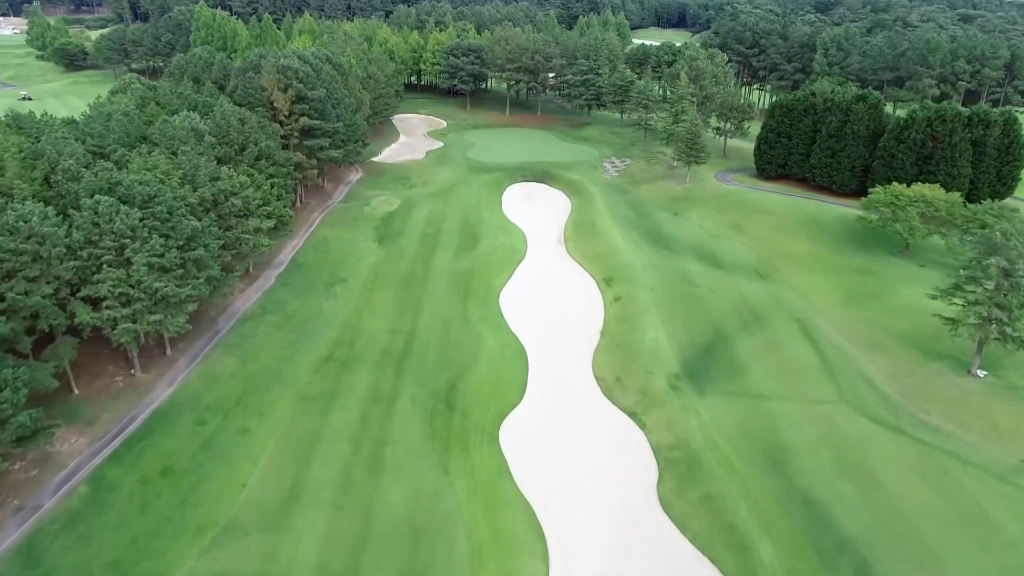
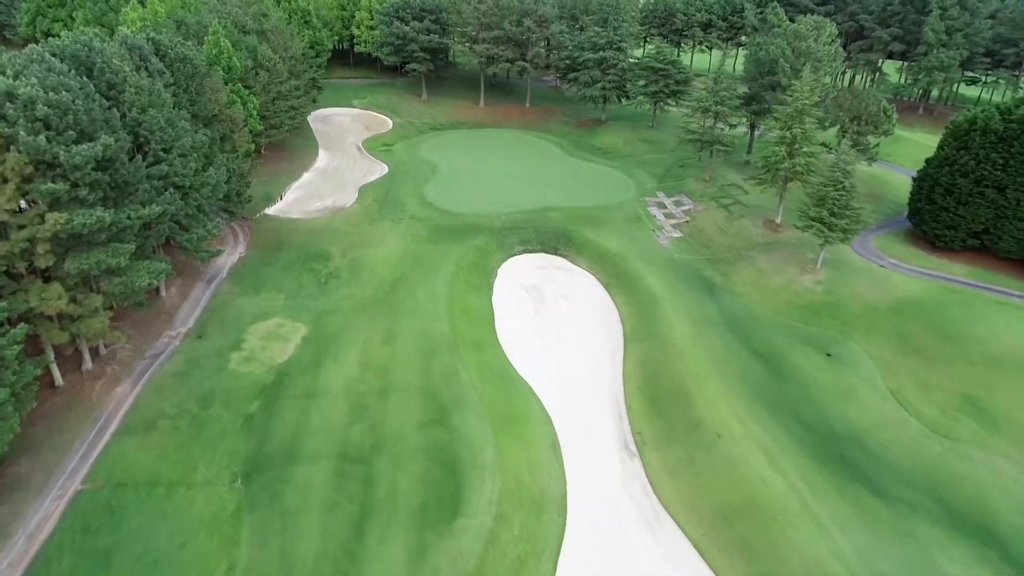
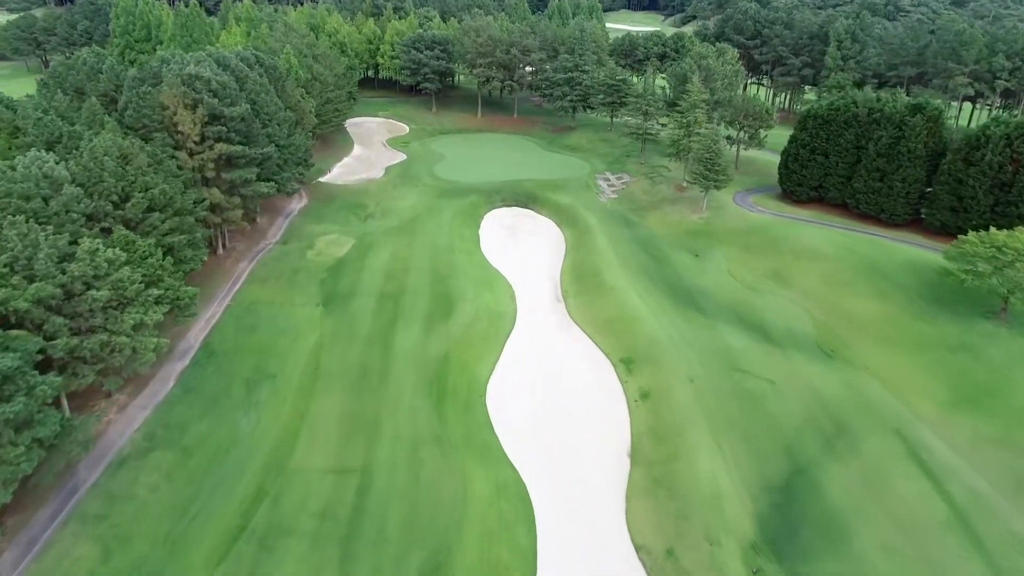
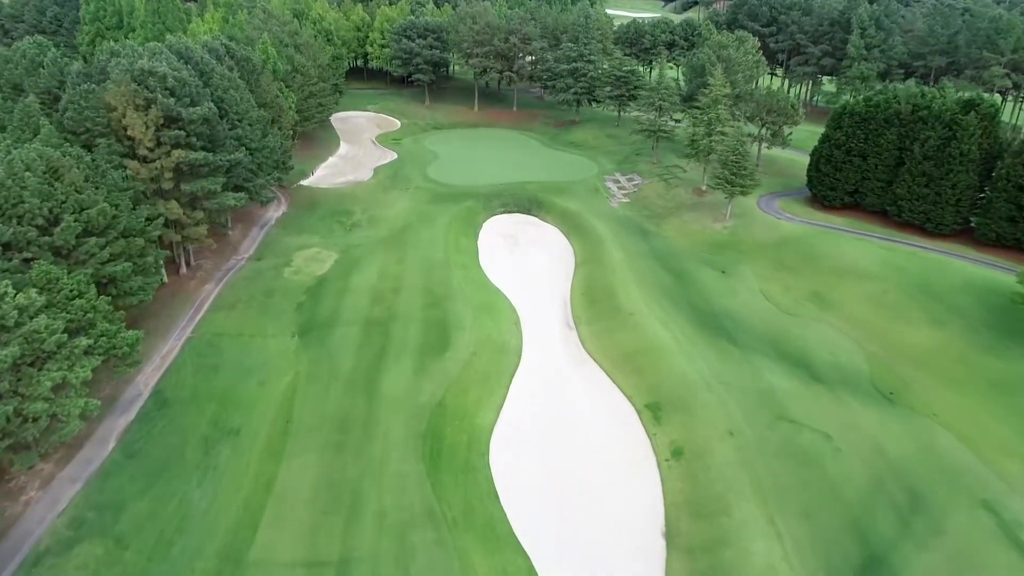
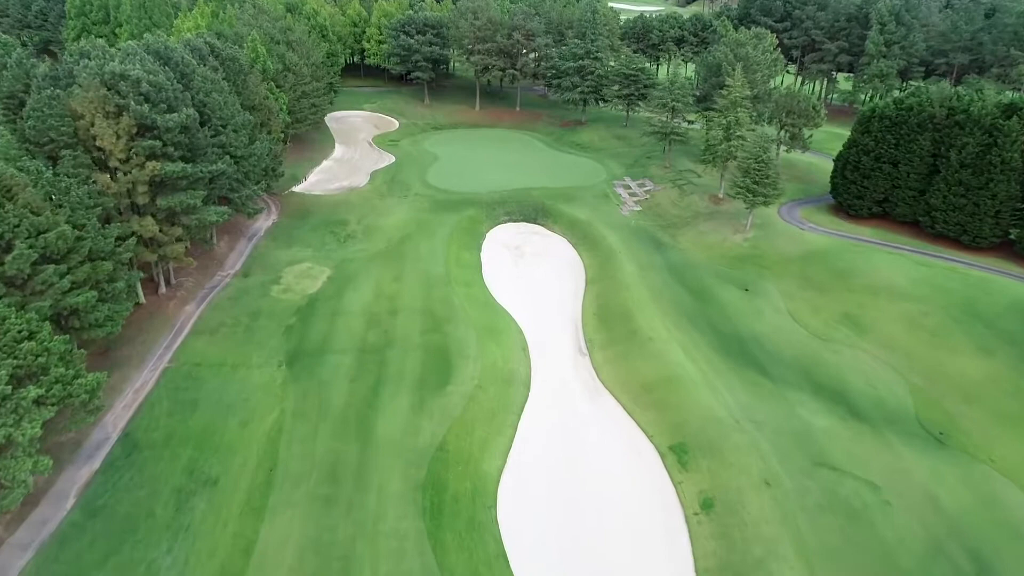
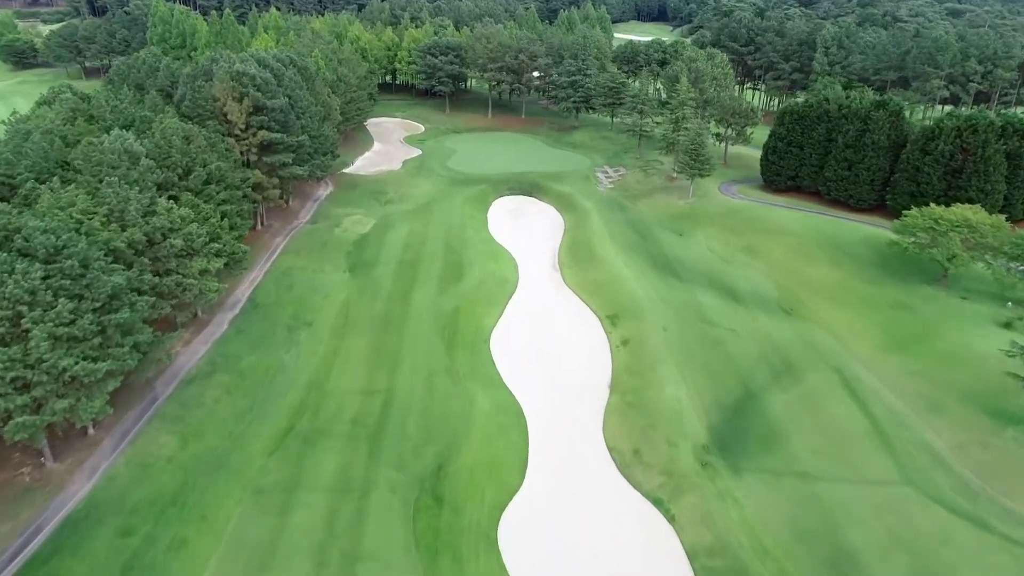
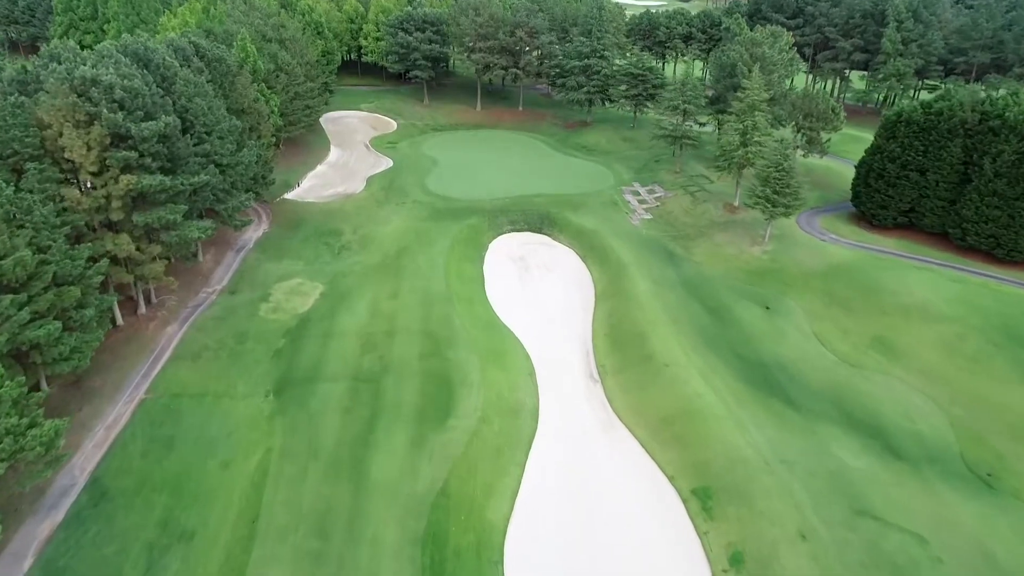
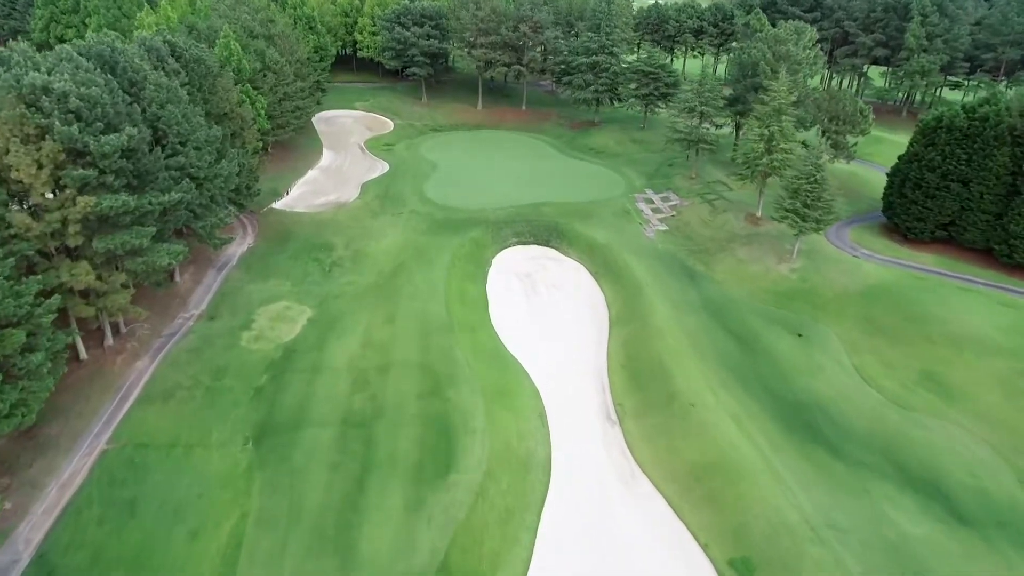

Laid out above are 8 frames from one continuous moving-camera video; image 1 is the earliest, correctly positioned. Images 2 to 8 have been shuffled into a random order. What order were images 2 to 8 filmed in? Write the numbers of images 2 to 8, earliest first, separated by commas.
6, 3, 4, 5, 7, 8, 2
